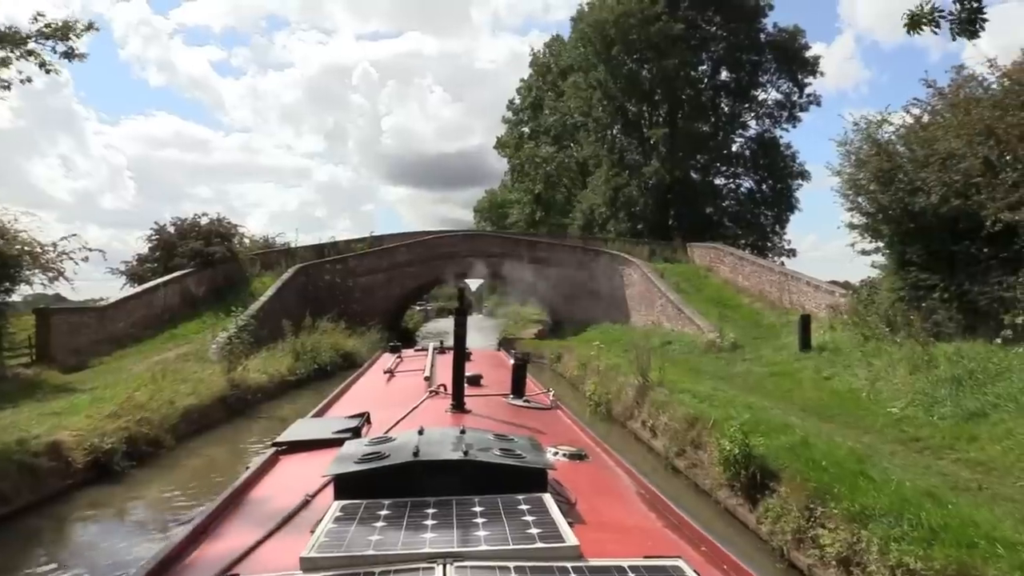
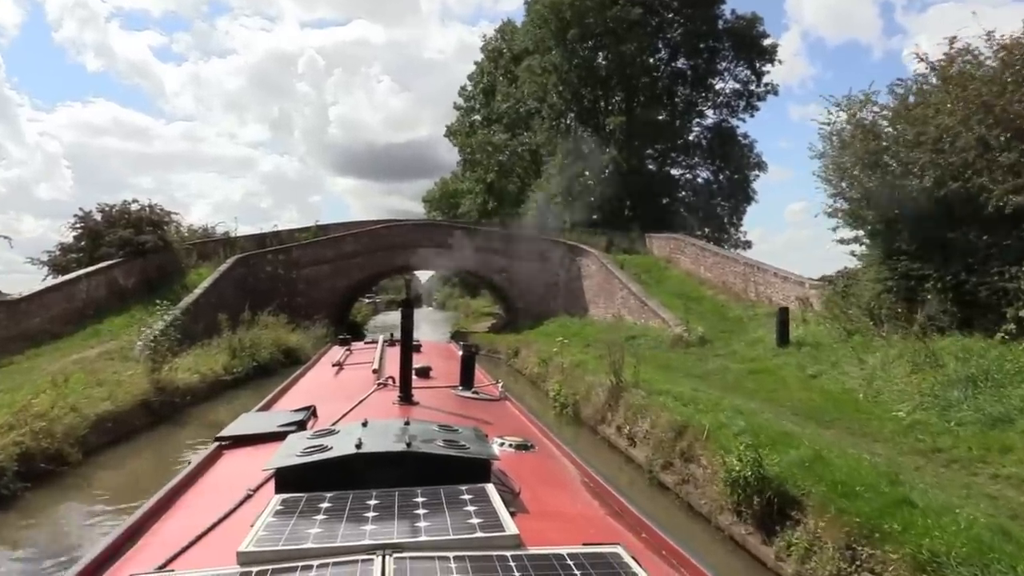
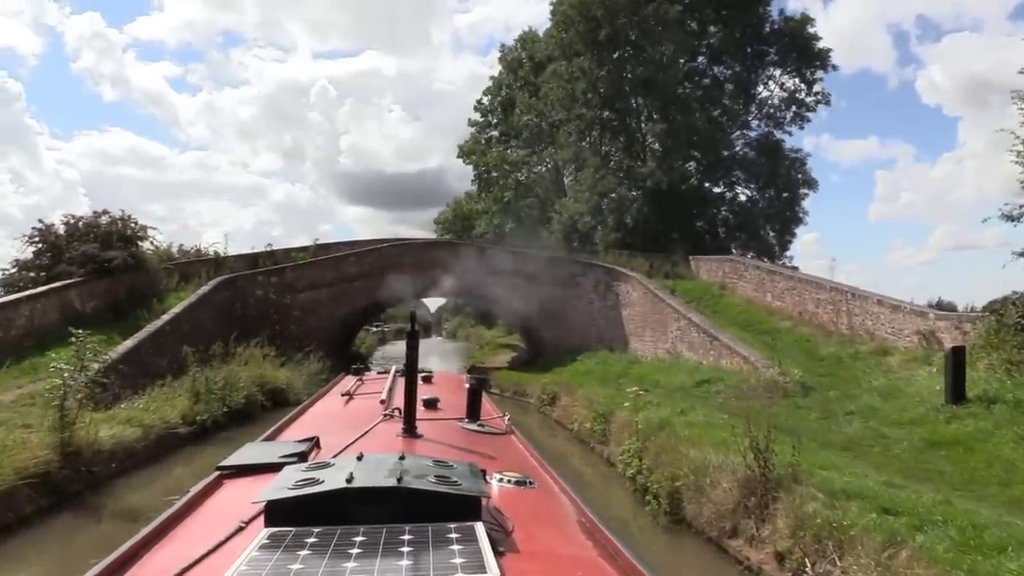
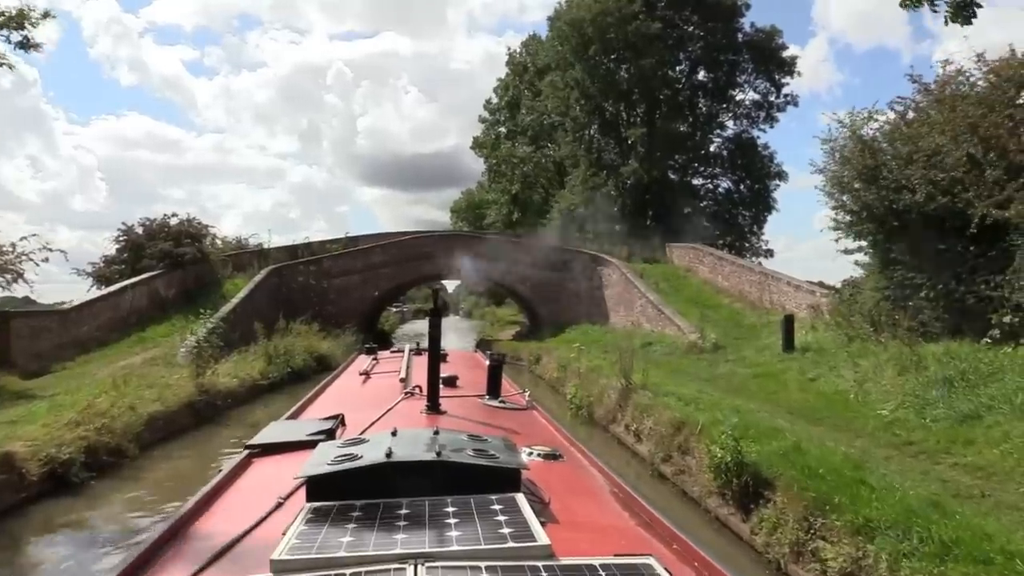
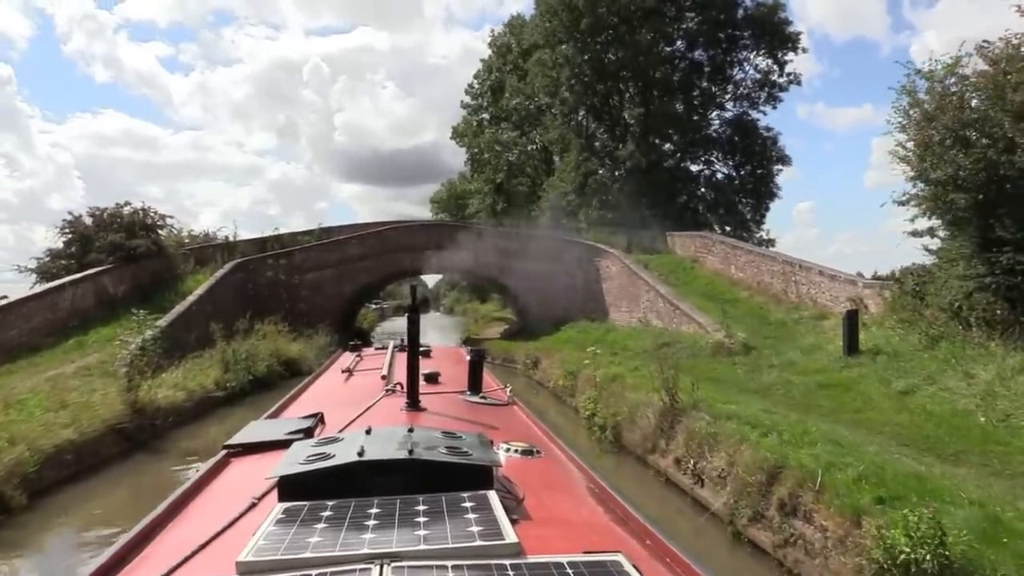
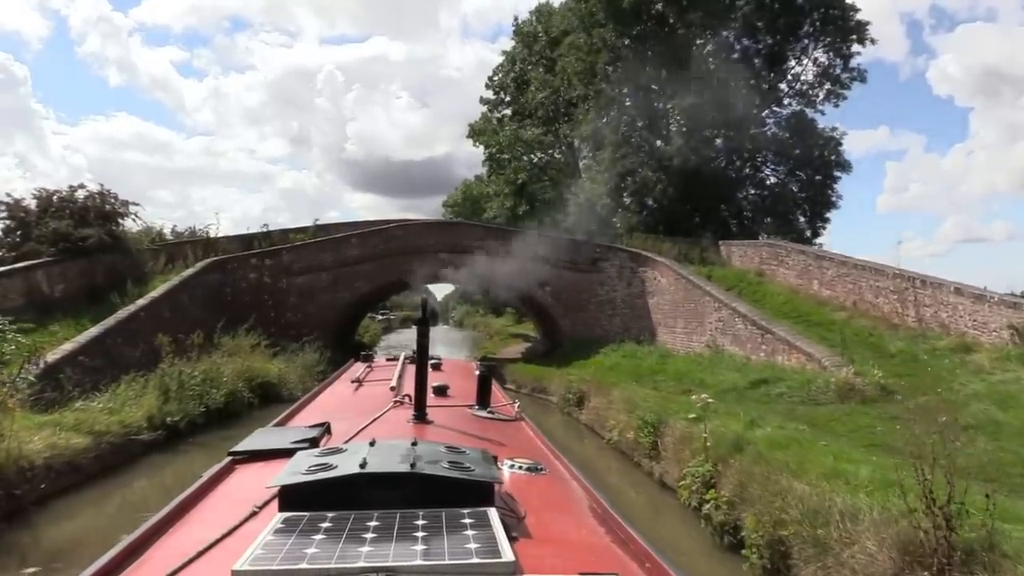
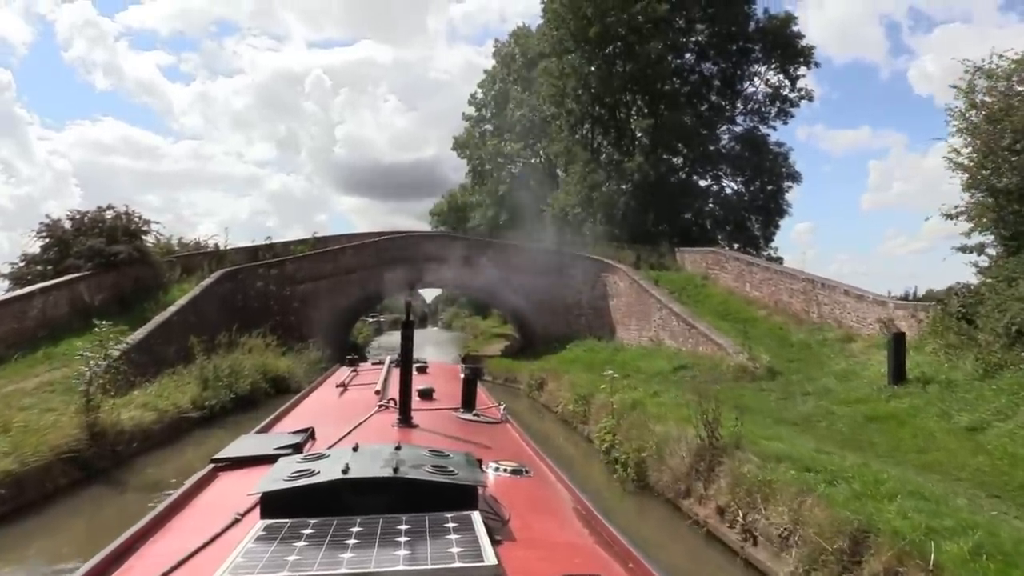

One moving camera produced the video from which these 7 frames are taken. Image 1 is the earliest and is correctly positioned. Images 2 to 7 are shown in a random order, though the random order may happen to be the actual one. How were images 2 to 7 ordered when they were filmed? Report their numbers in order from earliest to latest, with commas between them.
4, 2, 5, 7, 3, 6
